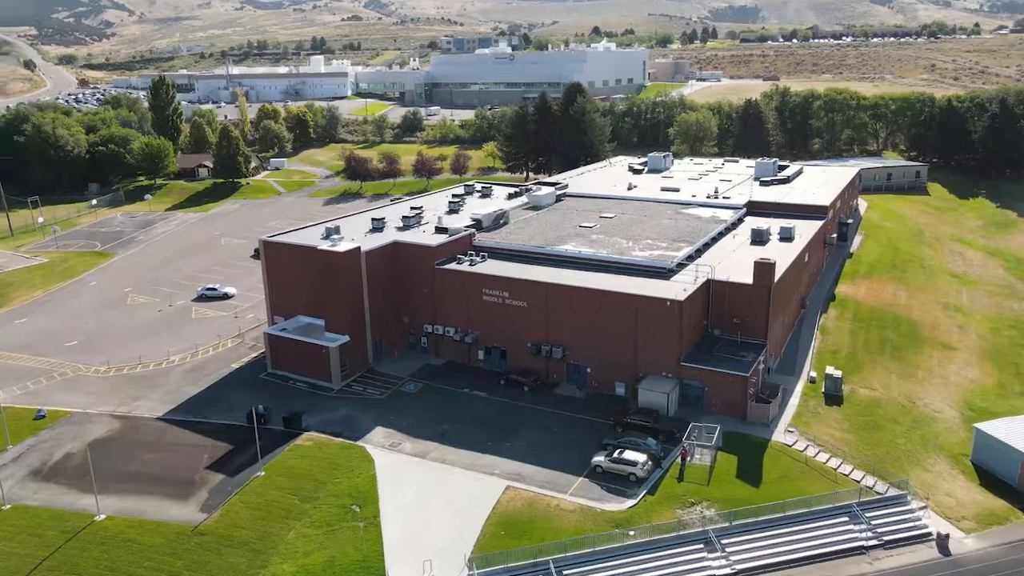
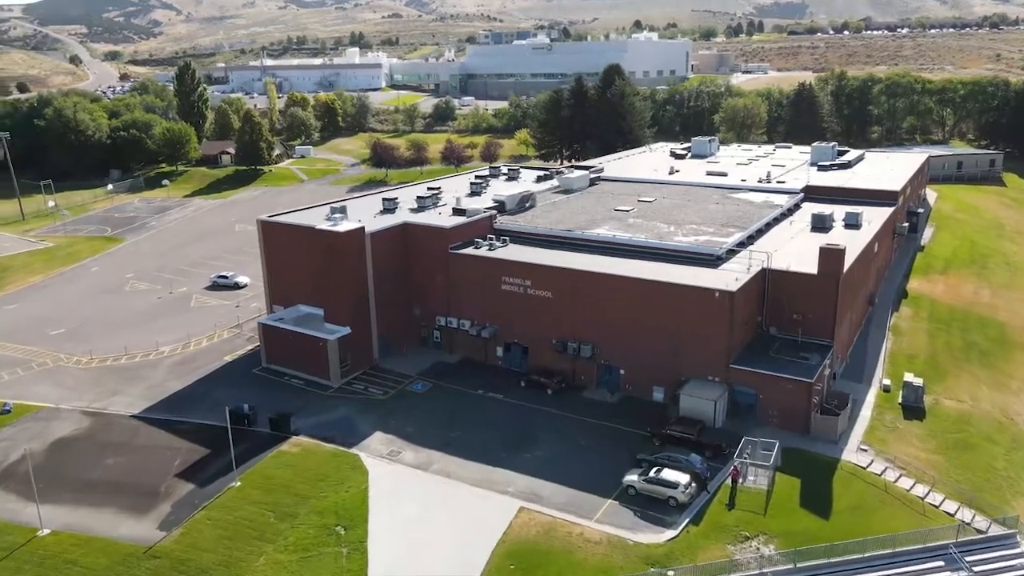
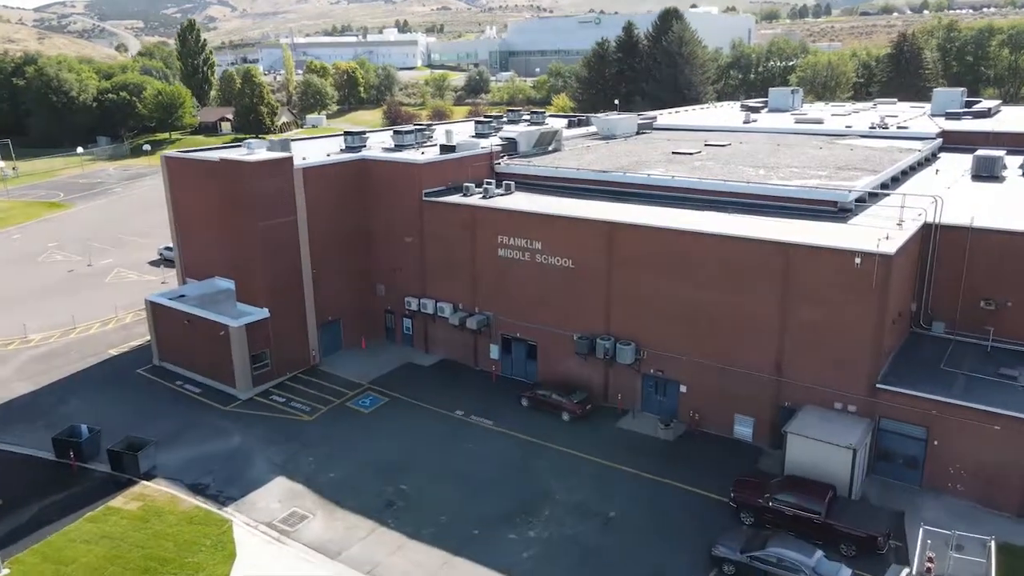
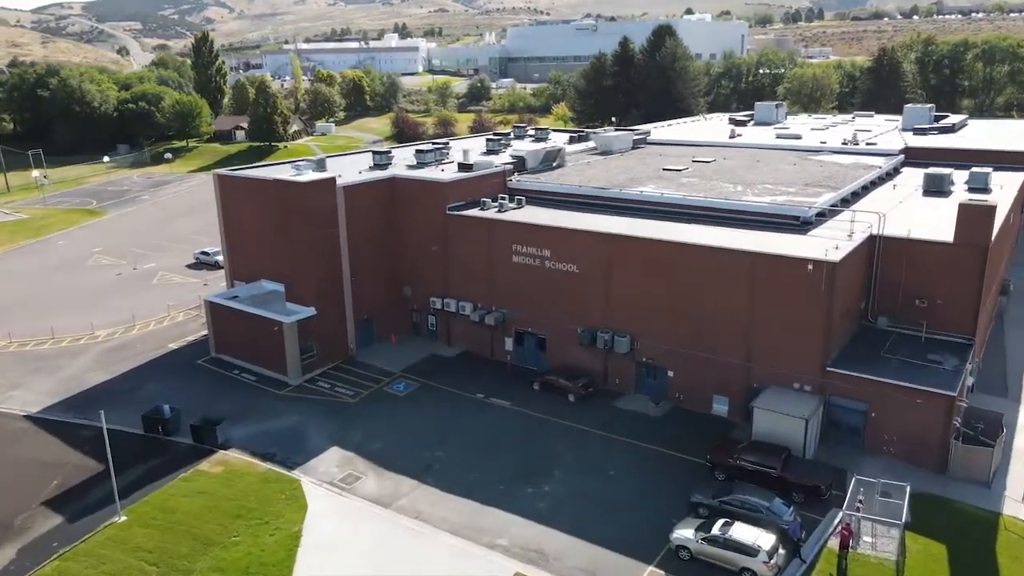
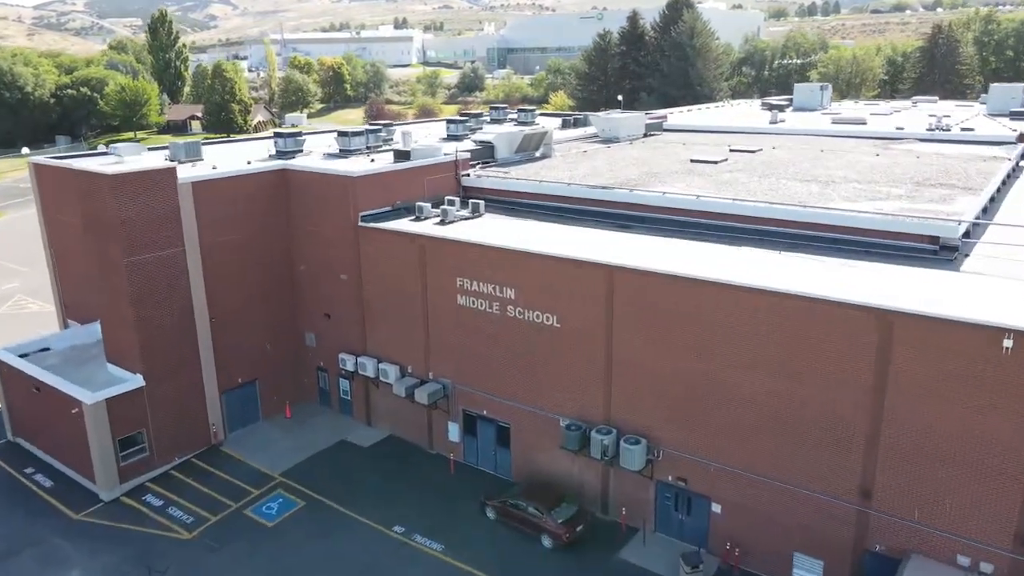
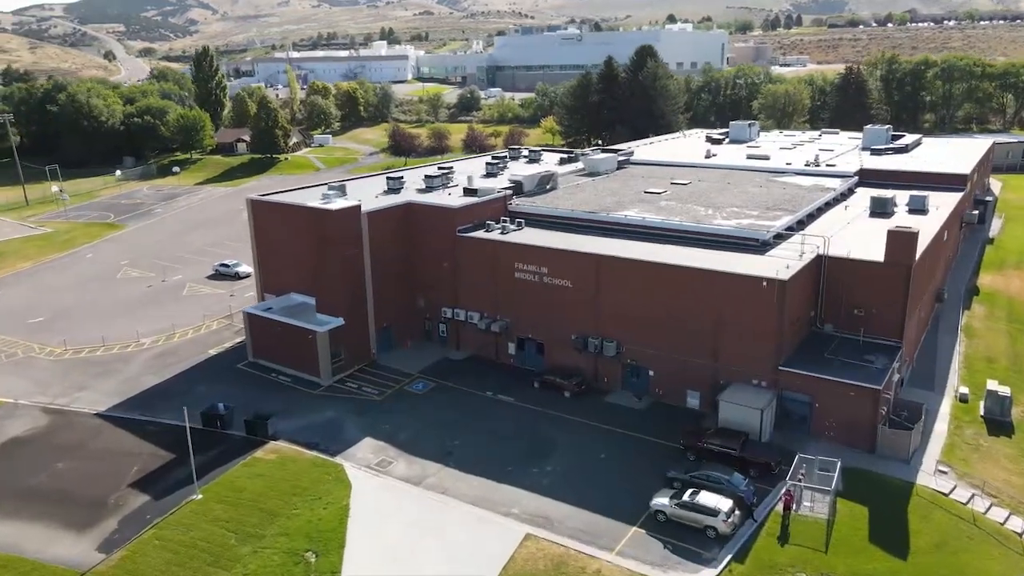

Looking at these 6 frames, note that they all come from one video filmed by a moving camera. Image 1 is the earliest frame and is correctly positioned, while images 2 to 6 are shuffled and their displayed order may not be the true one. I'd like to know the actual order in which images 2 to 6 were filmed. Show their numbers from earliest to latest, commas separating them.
2, 6, 4, 3, 5
